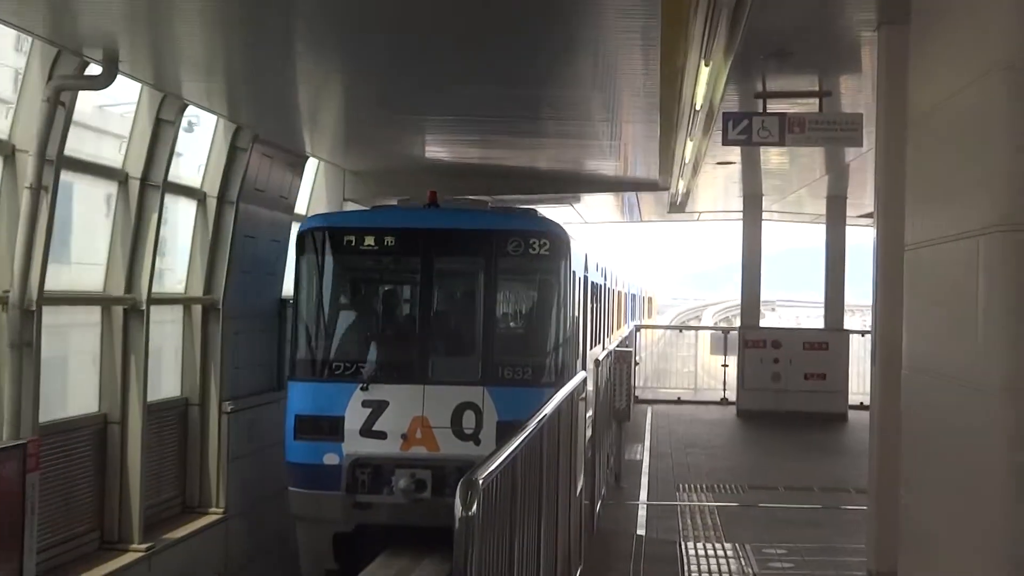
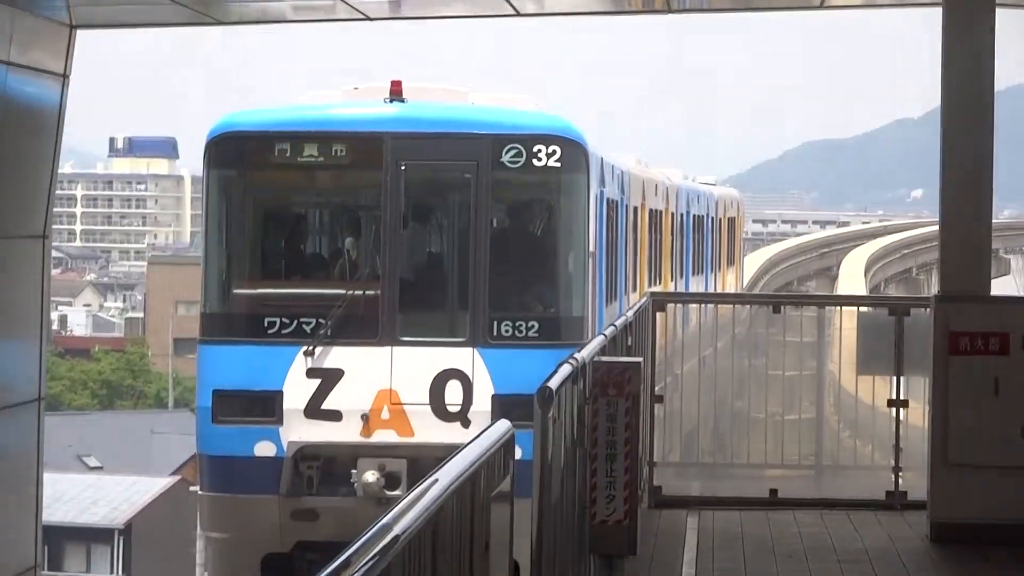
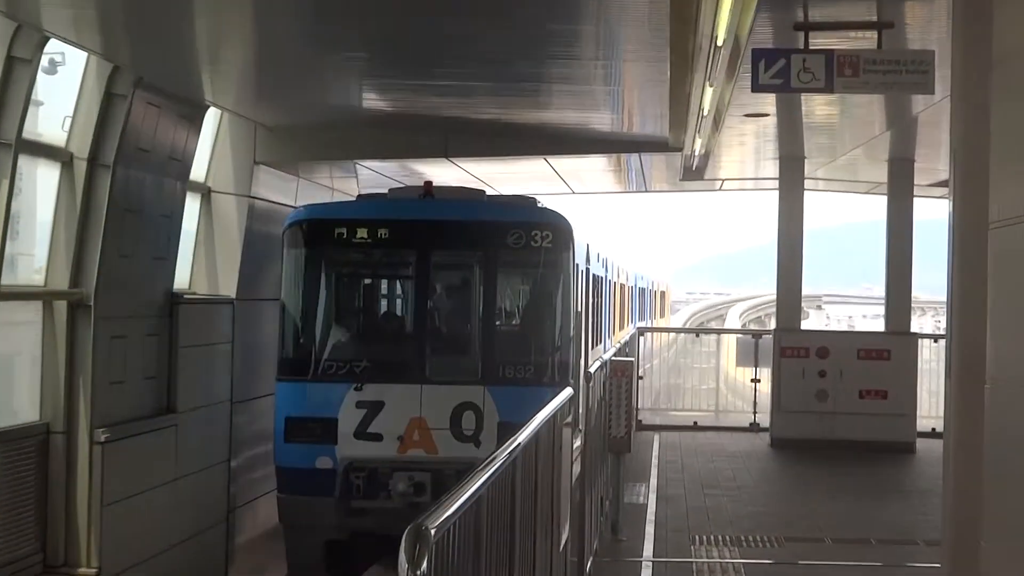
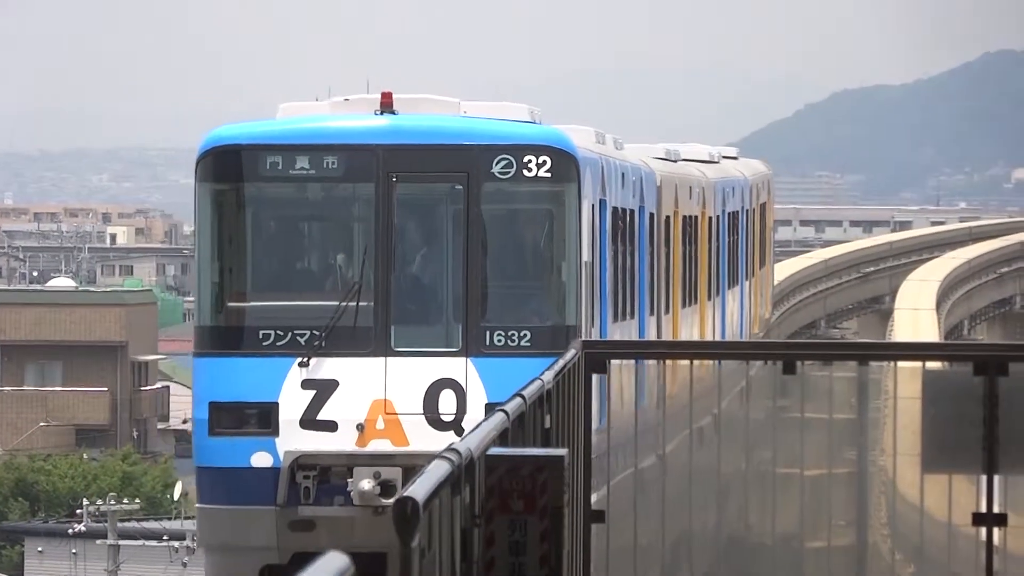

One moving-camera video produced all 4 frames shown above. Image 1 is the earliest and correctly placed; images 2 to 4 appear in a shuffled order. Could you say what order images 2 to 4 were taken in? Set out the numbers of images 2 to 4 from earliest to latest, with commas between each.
3, 2, 4
